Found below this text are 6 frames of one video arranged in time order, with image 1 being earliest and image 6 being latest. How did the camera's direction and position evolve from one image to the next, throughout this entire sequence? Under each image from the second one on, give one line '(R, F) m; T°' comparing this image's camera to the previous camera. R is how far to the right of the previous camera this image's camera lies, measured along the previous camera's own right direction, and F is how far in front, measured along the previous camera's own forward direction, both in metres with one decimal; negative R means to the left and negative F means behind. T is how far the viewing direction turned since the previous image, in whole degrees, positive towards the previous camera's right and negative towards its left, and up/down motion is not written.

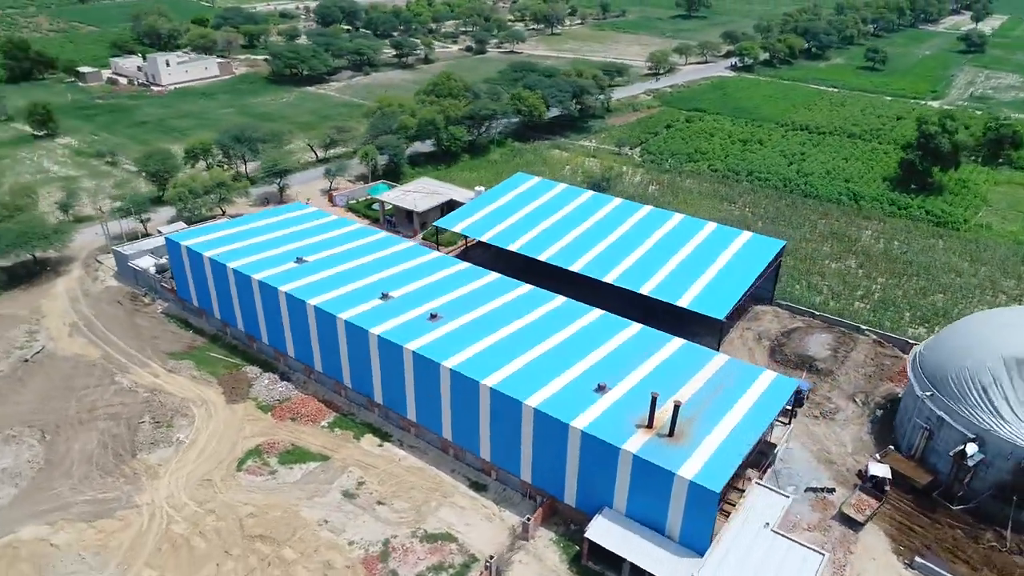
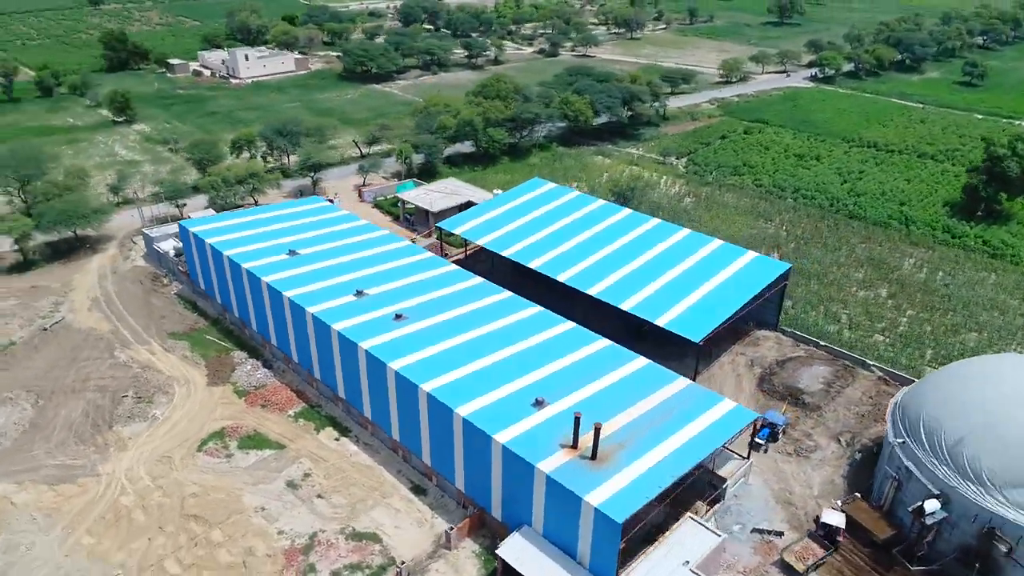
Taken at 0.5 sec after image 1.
(+3.9, +0.5) m; -7°
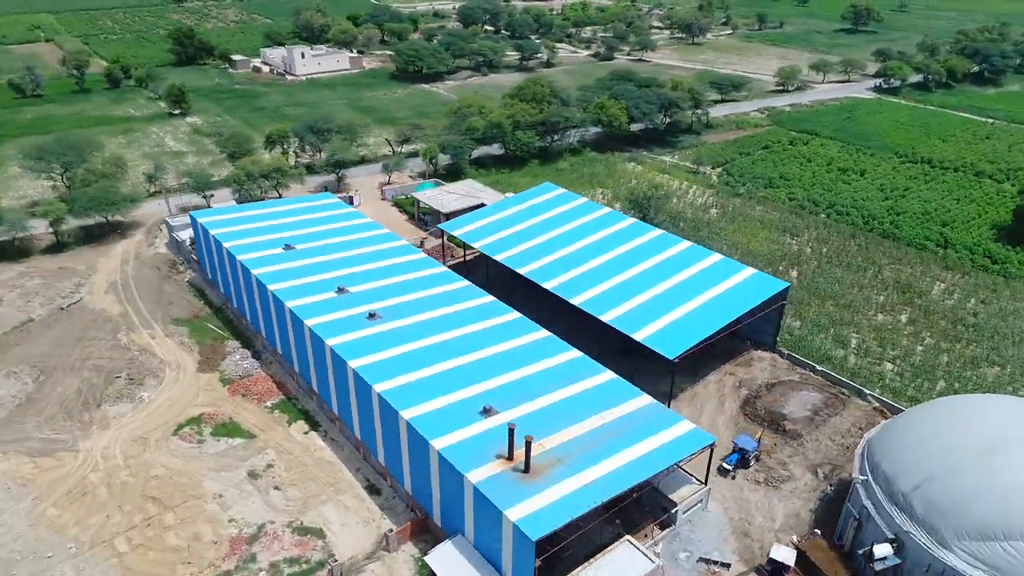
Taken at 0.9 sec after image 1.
(+3.0, +0.4) m; -6°
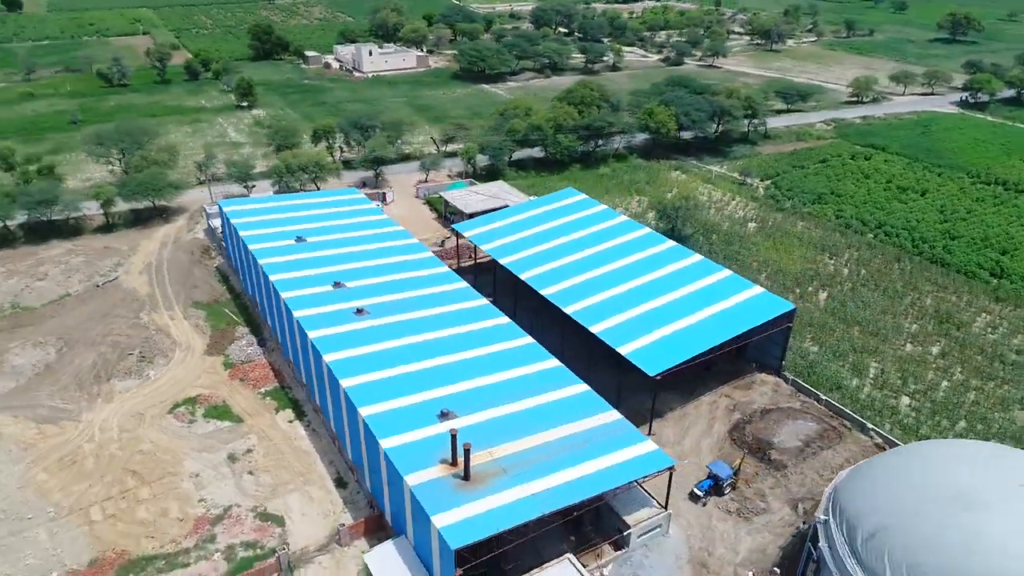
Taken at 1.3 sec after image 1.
(+2.9, +0.4) m; -6°
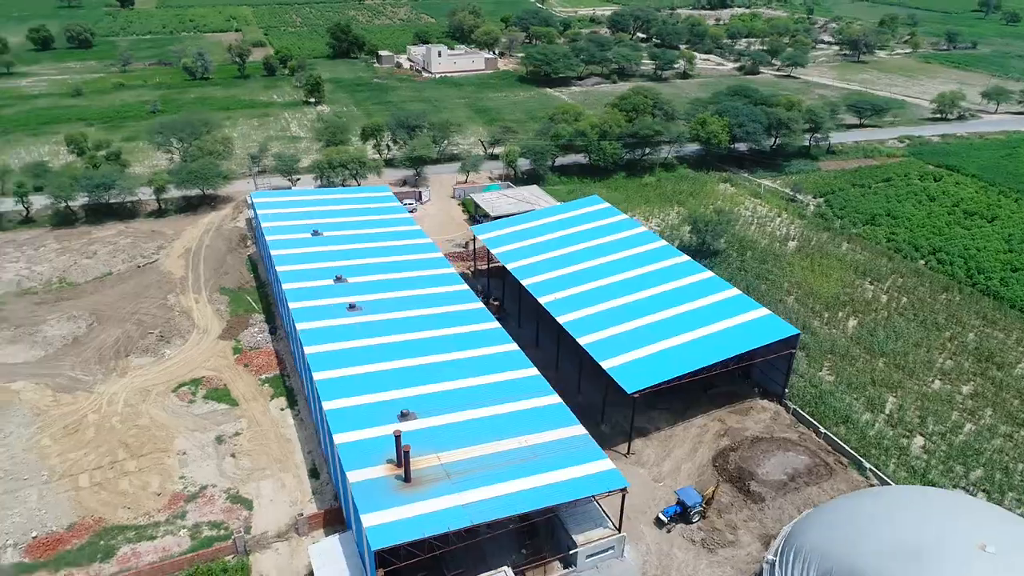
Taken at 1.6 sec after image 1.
(+3.0, +0.3) m; -7°
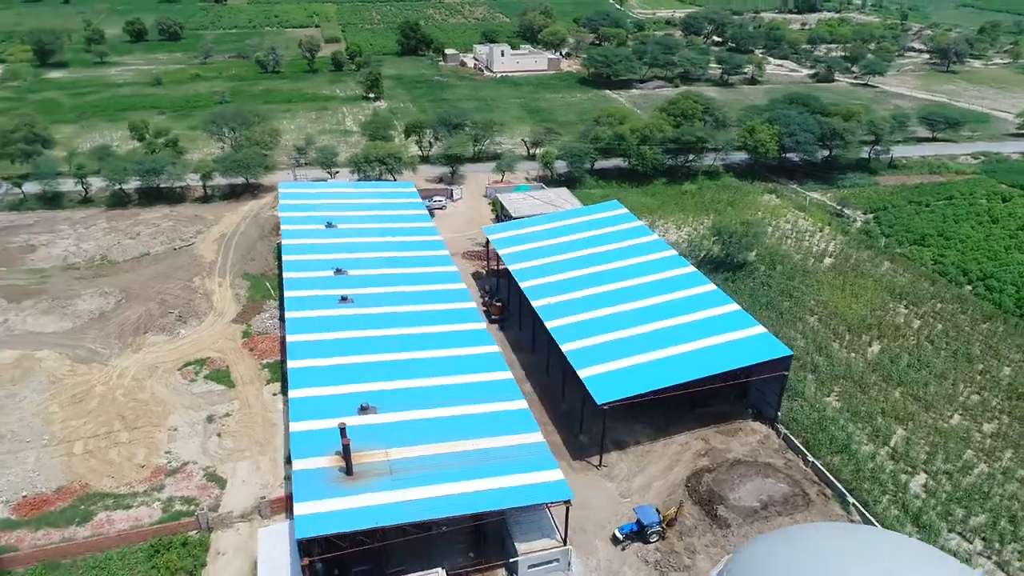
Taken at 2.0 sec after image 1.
(+2.9, +0.3) m; -6°
